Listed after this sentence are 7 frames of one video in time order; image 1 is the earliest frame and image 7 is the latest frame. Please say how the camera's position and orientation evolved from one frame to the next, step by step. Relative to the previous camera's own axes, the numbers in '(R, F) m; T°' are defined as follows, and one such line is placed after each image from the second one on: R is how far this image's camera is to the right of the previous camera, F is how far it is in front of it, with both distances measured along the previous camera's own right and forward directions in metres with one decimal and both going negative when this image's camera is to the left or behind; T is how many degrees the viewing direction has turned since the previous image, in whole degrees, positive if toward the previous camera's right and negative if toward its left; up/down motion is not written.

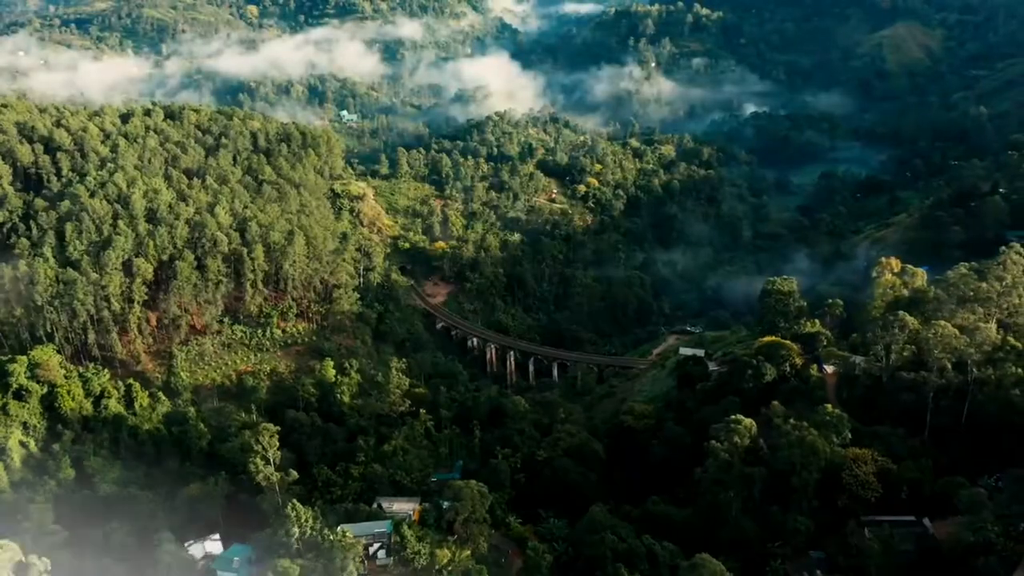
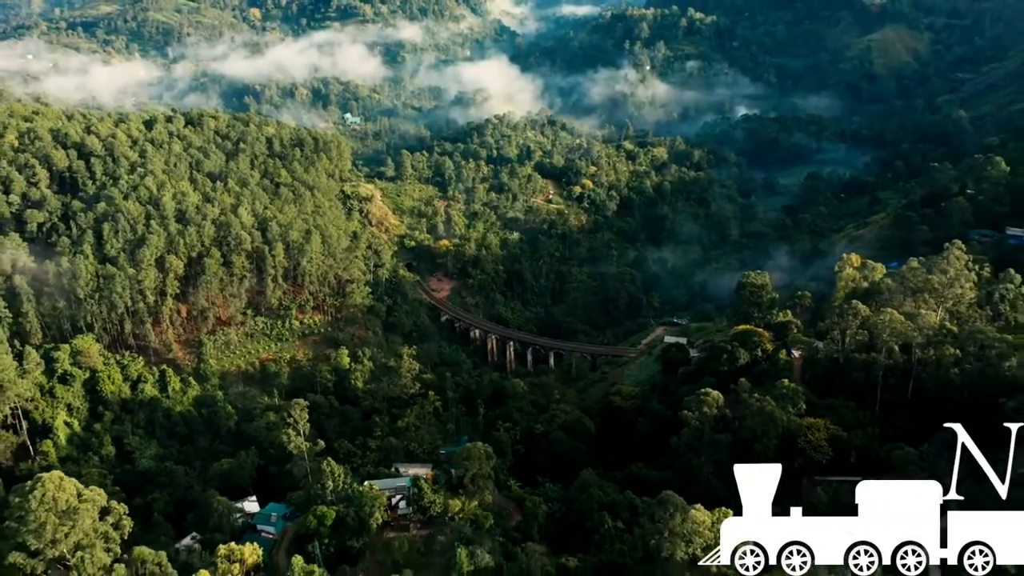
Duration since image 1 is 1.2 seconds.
(0.0, -1.9) m; 0°
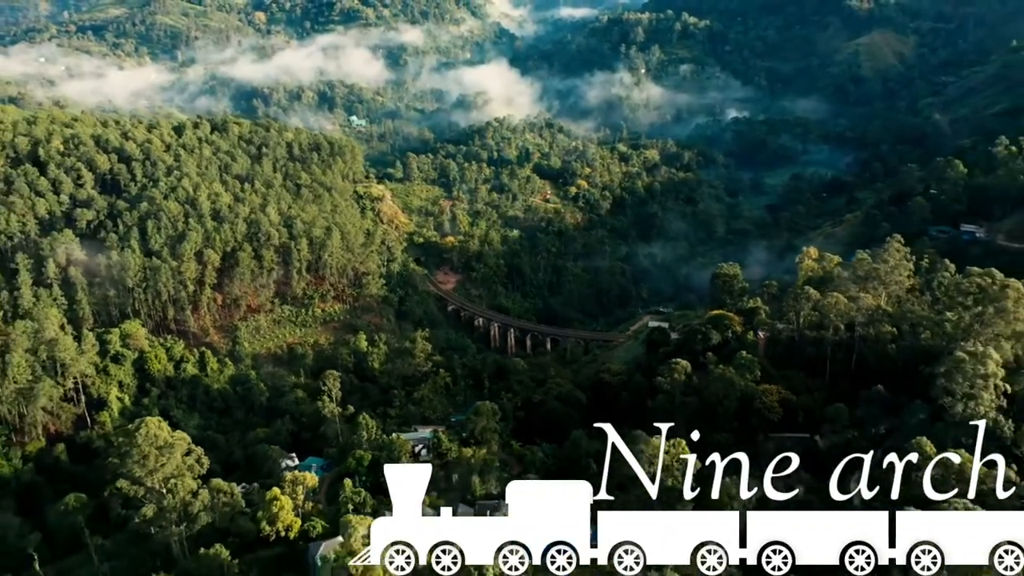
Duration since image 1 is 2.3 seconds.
(0.0, -2.7) m; 0°
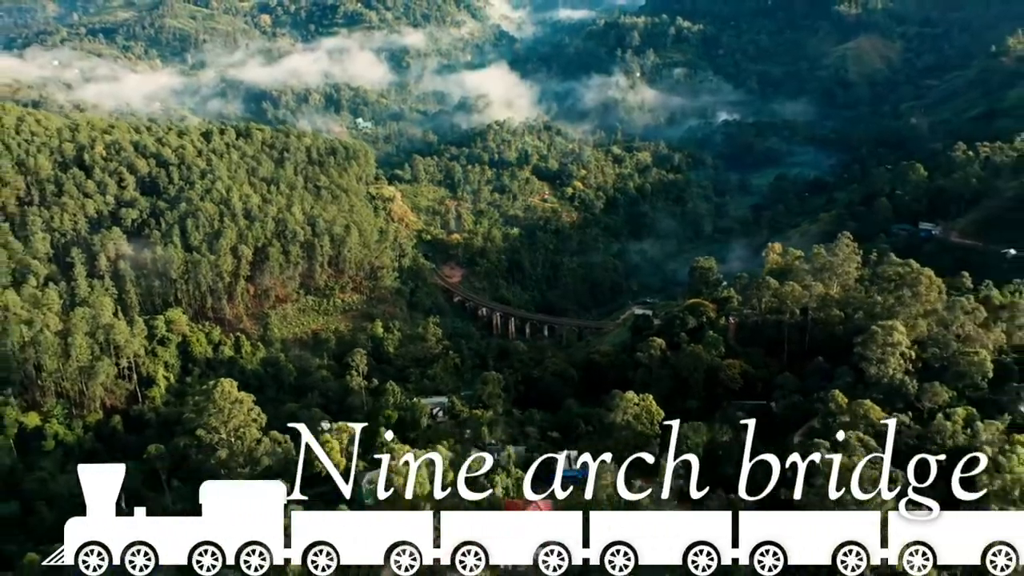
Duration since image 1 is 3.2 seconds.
(-0.1, -3.0) m; 0°
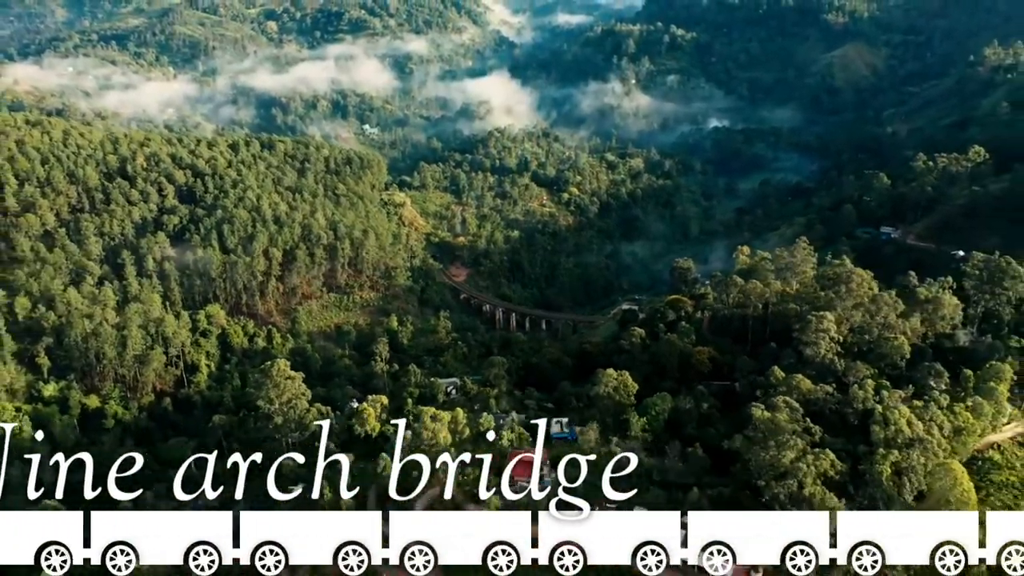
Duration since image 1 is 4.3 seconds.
(-0.1, -3.4) m; 0°
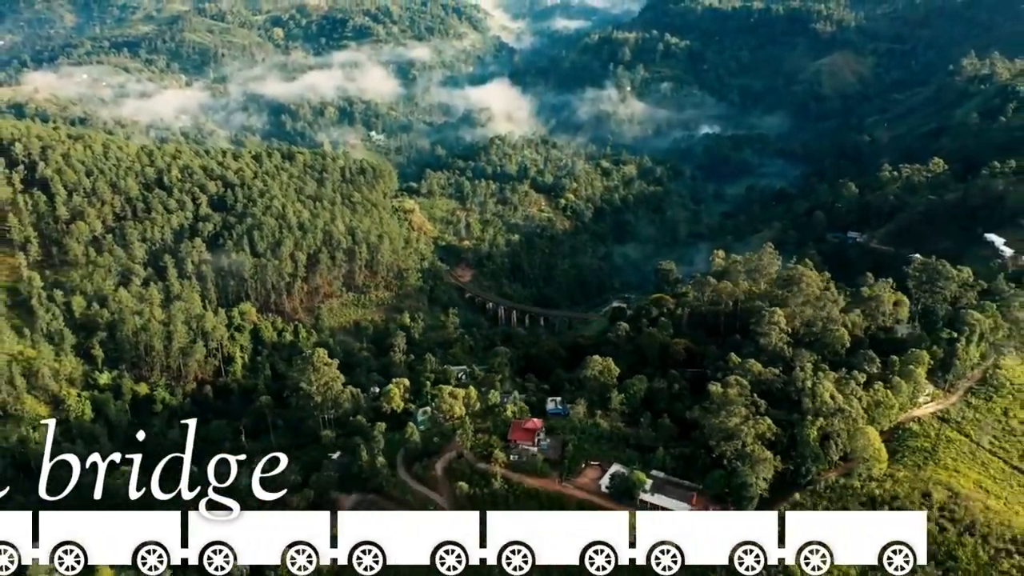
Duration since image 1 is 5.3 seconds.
(0.0, -3.6) m; 0°
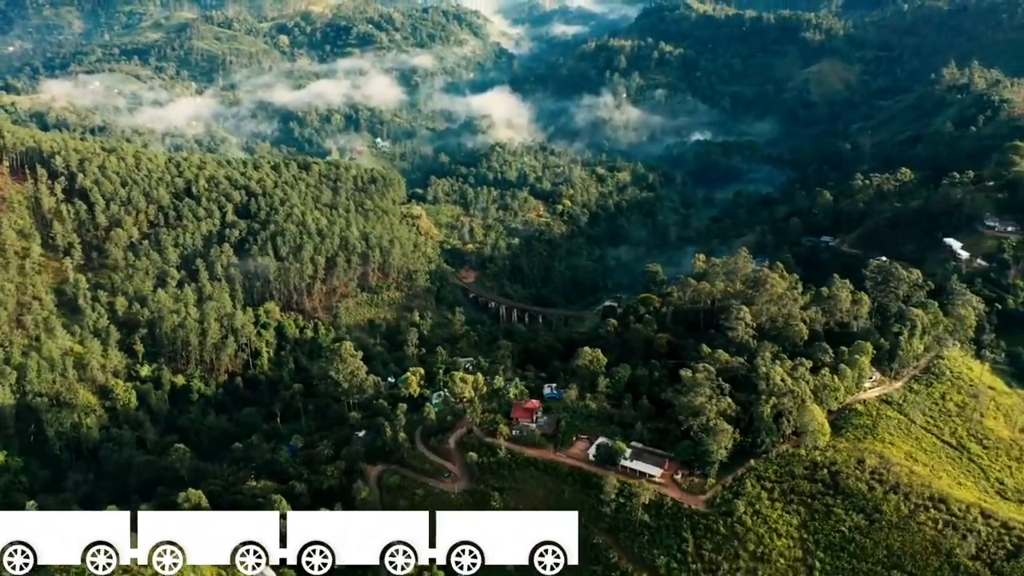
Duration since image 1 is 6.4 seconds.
(0.0, -3.4) m; 0°
